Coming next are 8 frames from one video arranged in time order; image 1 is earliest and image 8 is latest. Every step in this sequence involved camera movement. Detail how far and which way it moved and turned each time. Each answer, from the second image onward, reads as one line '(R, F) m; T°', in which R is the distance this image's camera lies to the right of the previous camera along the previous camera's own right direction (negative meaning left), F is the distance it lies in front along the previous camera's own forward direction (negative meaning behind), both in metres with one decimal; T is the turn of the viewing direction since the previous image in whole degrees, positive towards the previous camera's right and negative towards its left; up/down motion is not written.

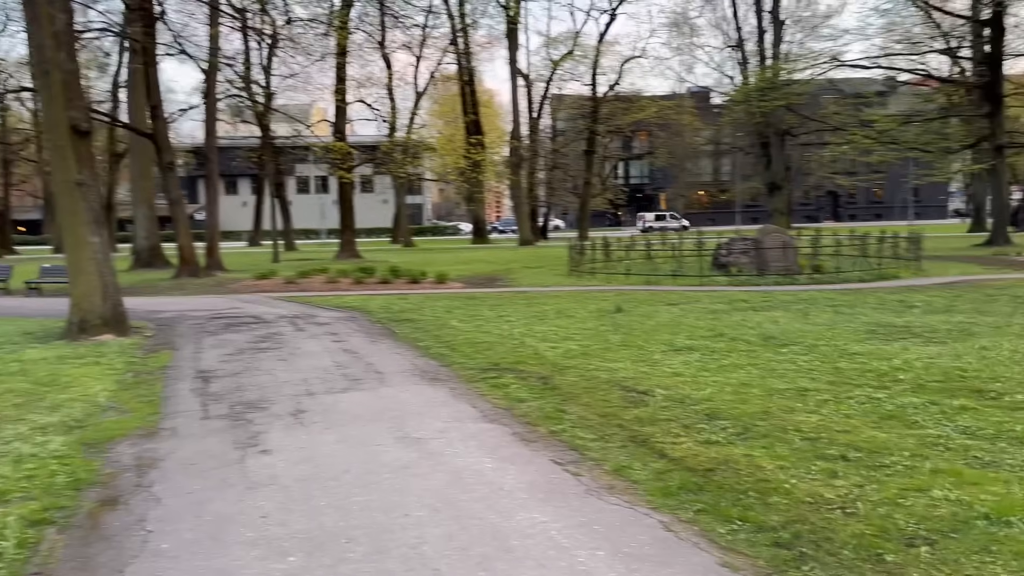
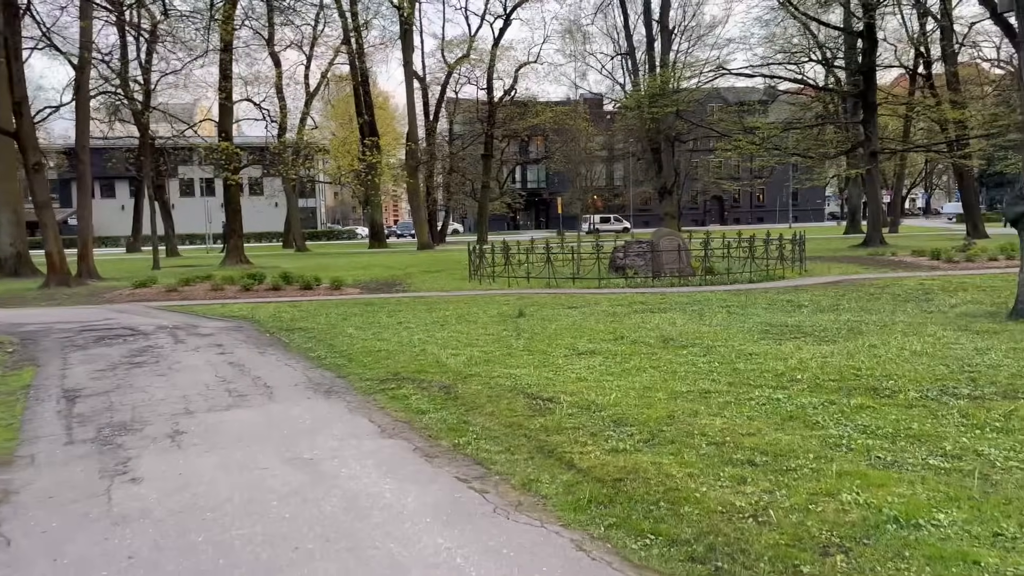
(0.0, +0.3) m; +7°
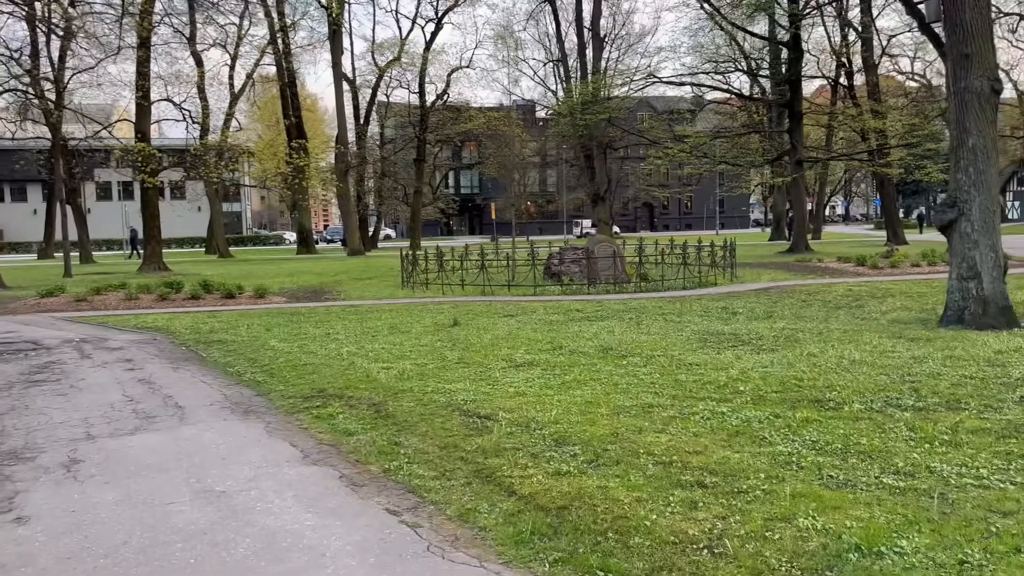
(0.0, +0.4) m; +5°
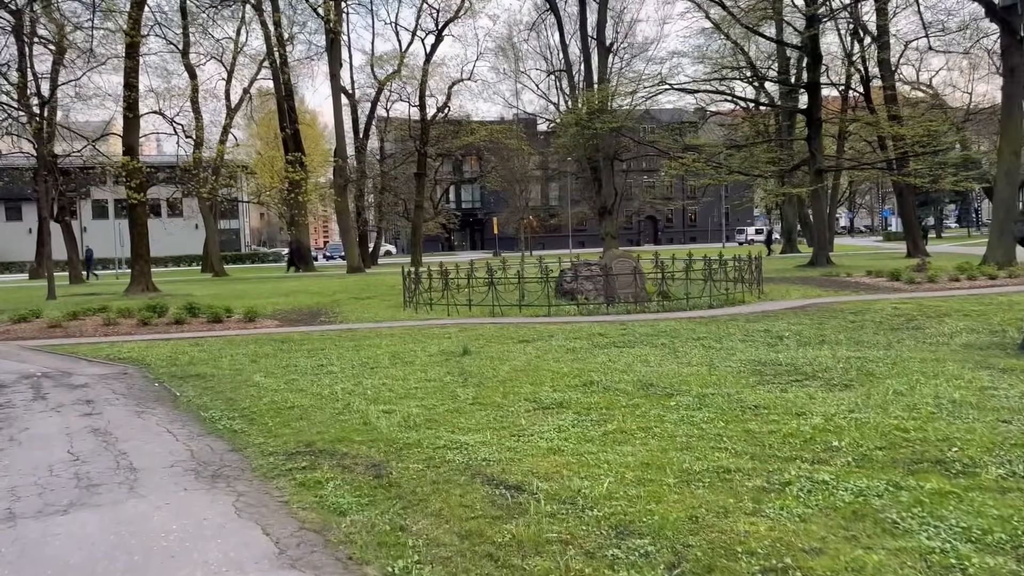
(-0.2, +1.5) m; 0°
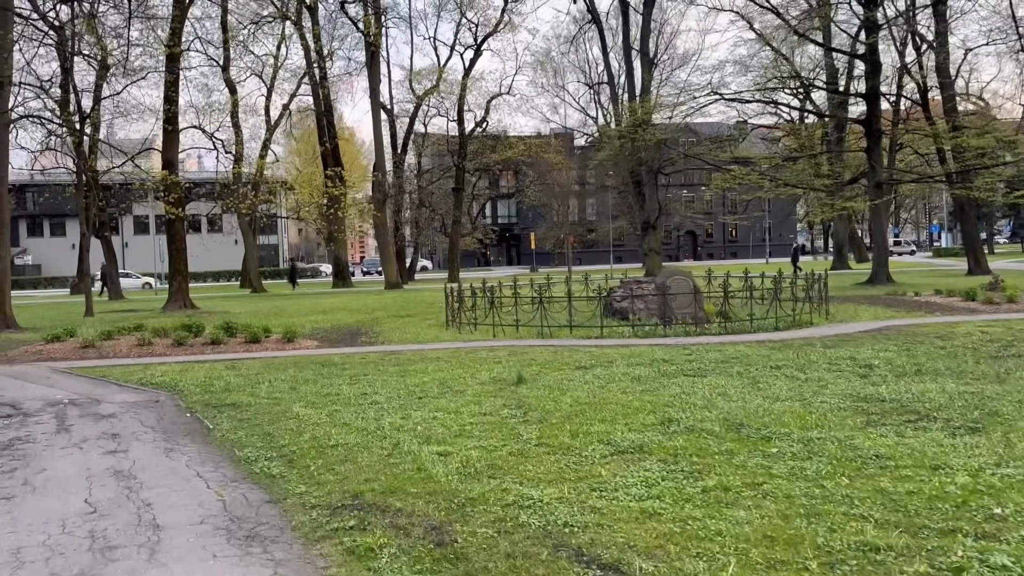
(-0.3, +0.9) m; -2°
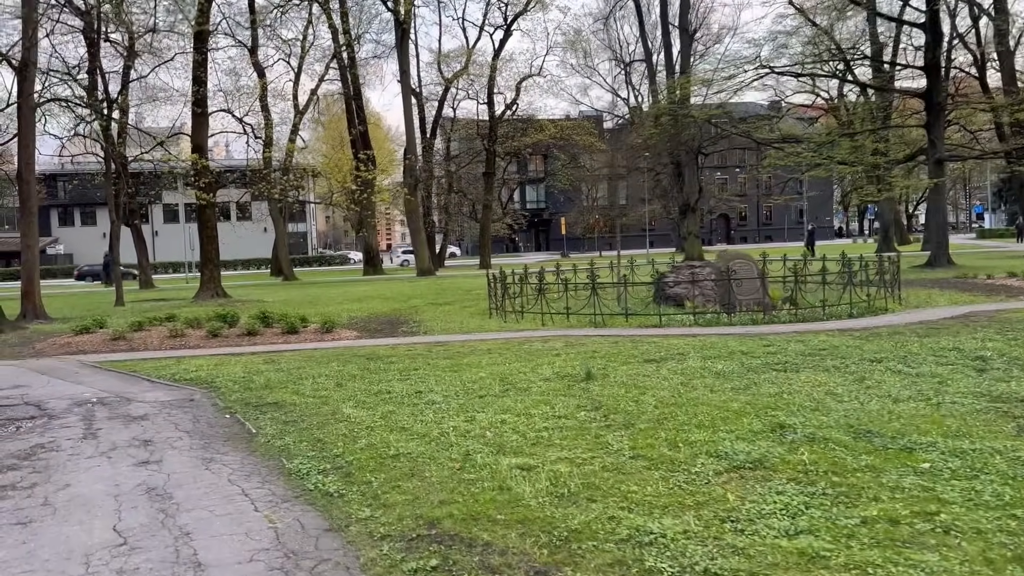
(-0.5, +1.0) m; -2°
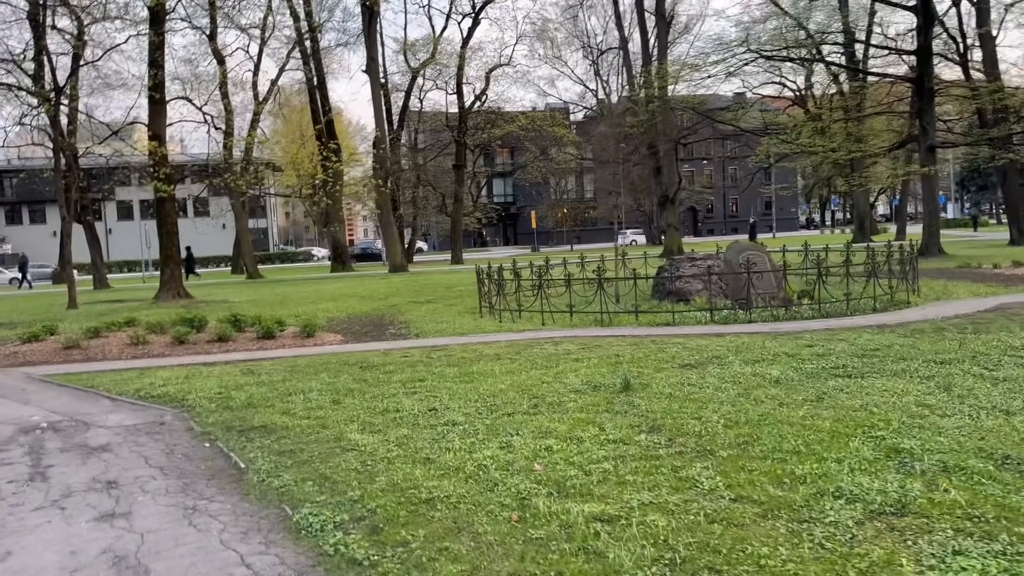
(-0.6, +1.3) m; +3°
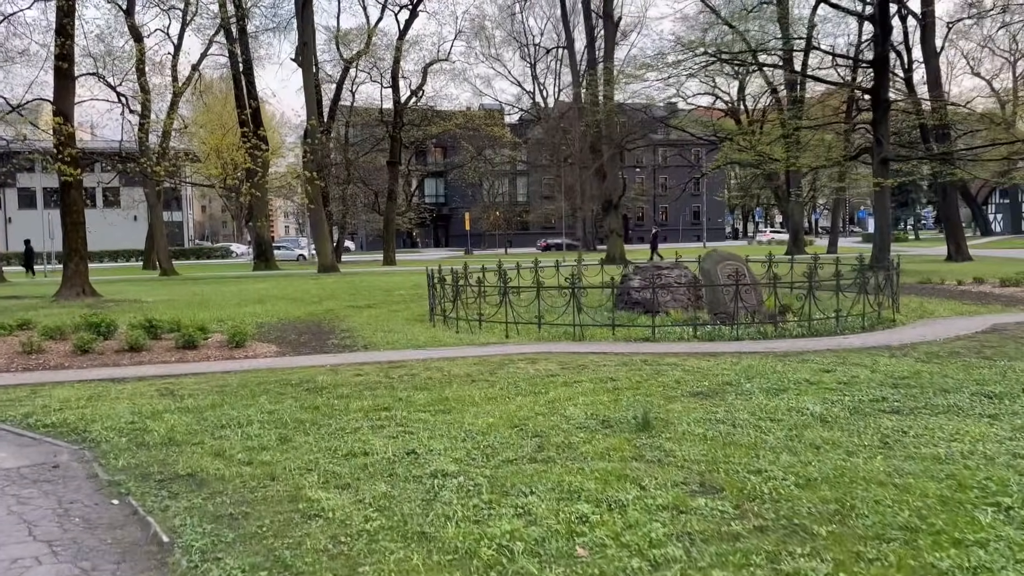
(-0.6, +1.6) m; +5°
